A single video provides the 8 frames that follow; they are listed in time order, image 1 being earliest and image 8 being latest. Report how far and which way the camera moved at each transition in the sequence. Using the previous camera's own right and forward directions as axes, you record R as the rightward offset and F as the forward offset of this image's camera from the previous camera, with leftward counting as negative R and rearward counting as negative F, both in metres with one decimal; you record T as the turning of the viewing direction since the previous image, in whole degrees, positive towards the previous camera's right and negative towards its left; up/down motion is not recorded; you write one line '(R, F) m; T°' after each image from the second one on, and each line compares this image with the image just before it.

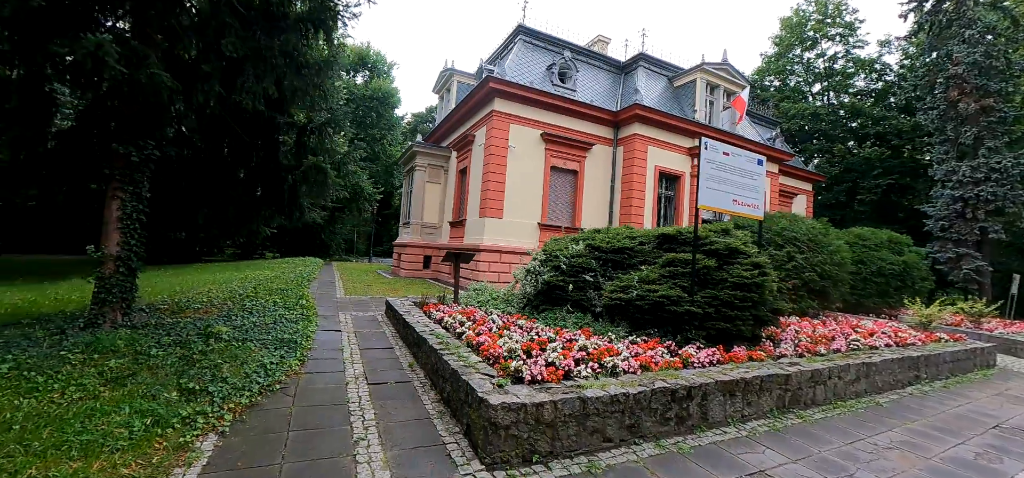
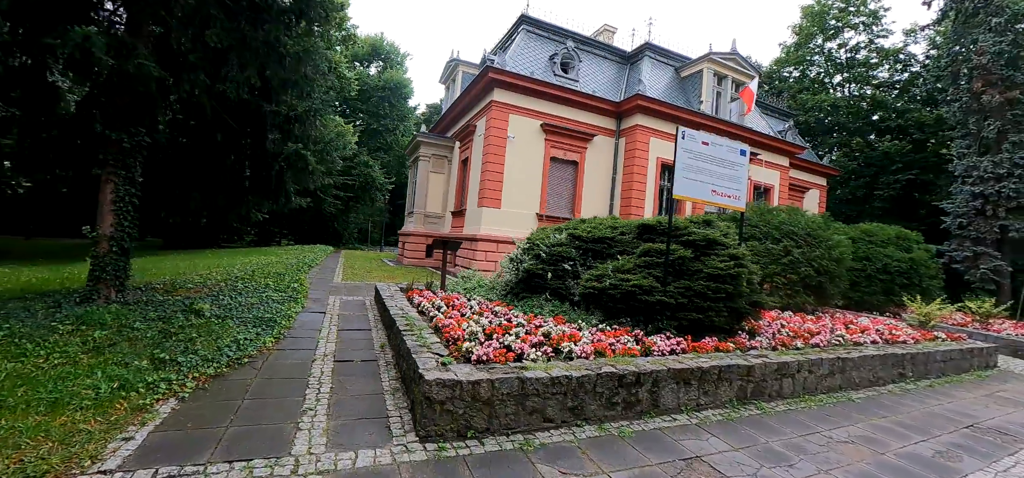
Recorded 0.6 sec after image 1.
(+0.6, -0.1) m; -3°
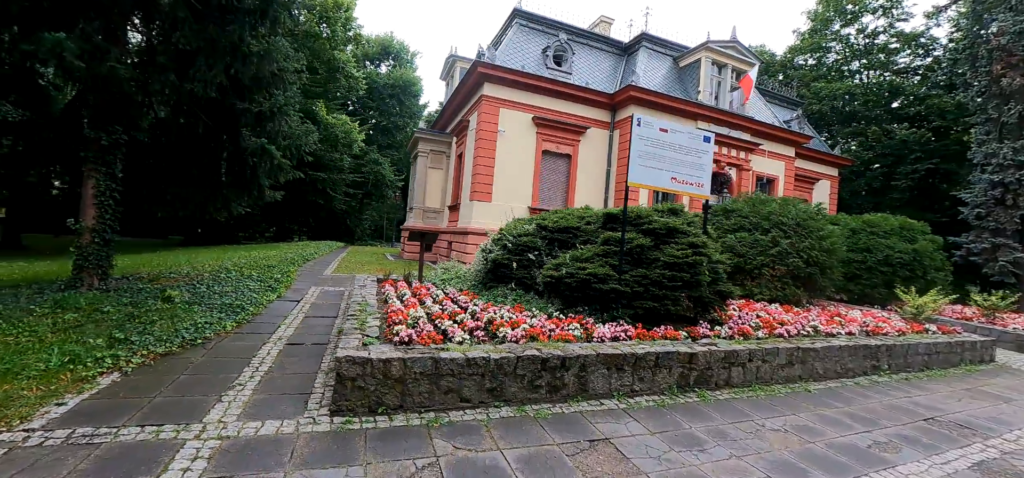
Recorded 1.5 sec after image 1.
(+0.9, -0.1) m; -3°
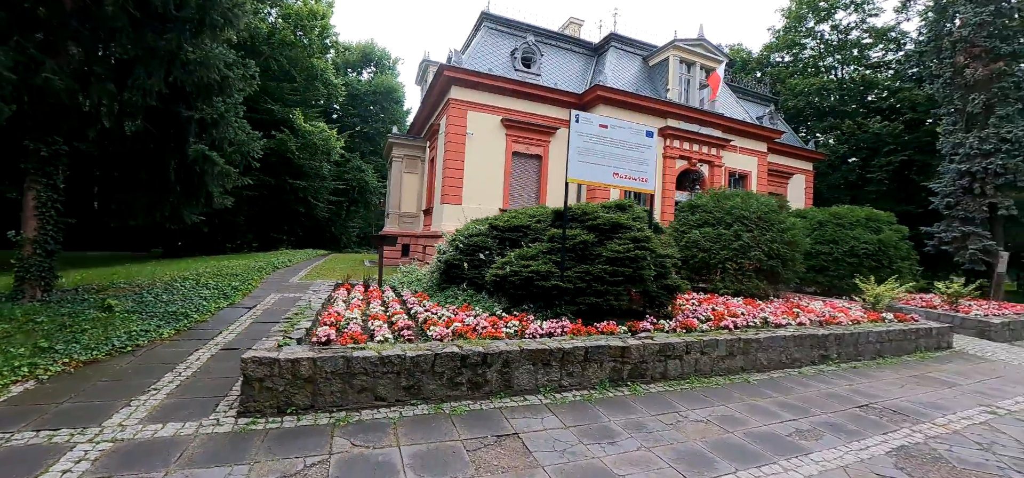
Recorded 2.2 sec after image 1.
(+0.8, 0.0) m; 0°
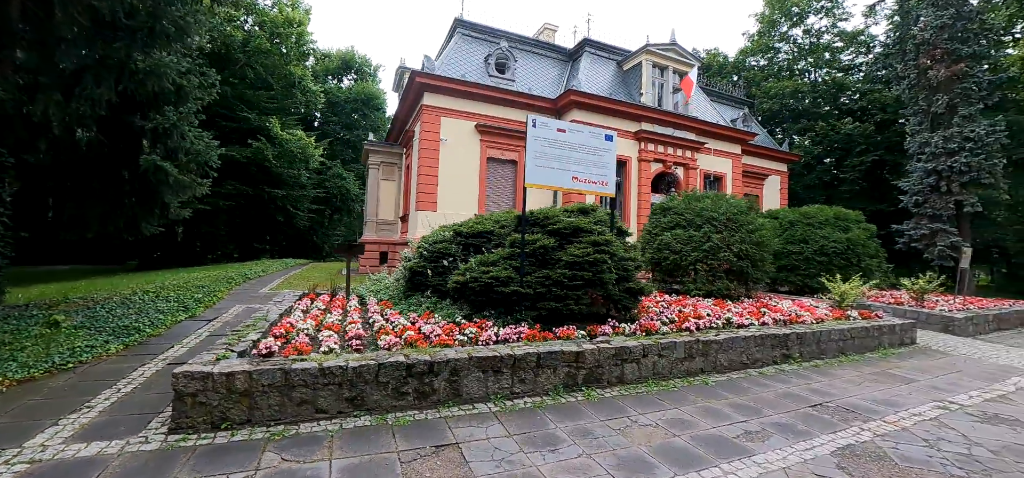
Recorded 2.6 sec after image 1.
(+0.4, 0.0) m; +1°
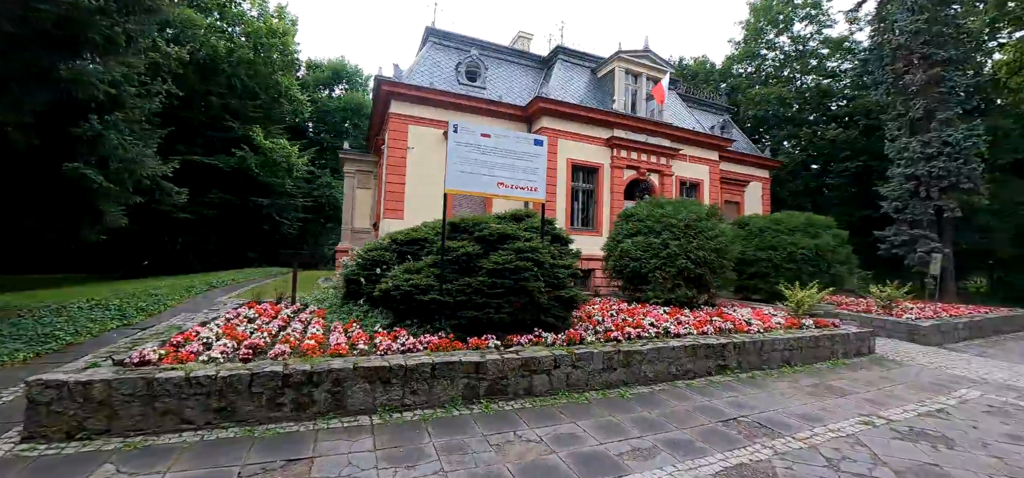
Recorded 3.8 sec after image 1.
(+1.2, +0.1) m; -1°
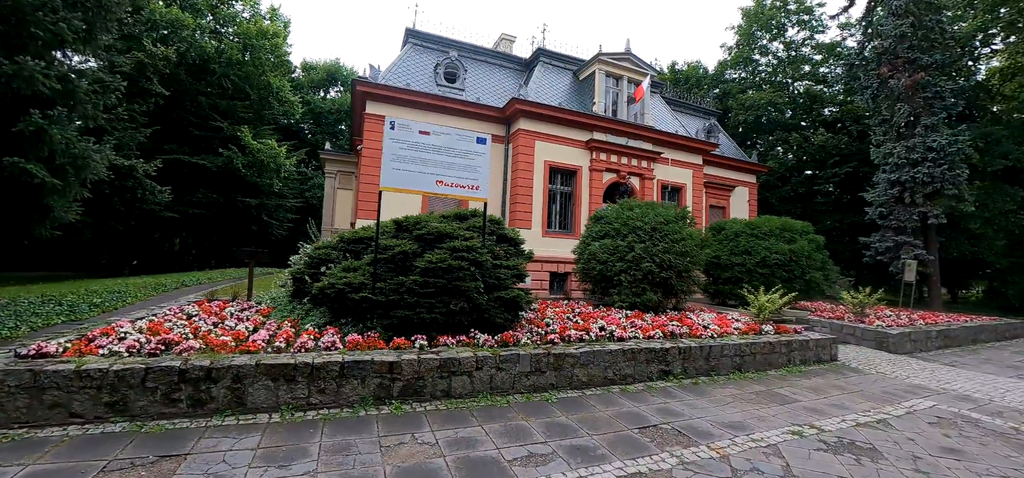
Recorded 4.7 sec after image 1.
(+0.9, +0.1) m; -1°
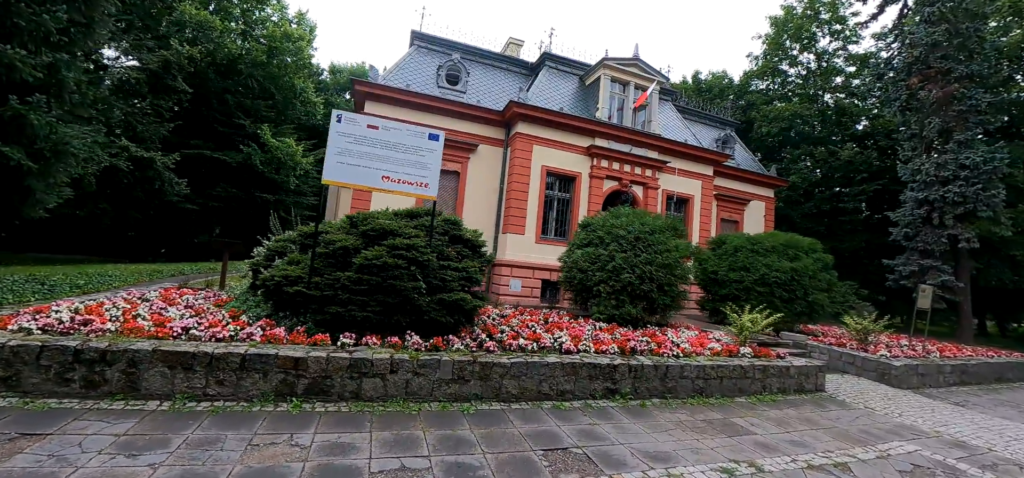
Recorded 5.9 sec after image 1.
(+1.2, +0.3) m; -5°
